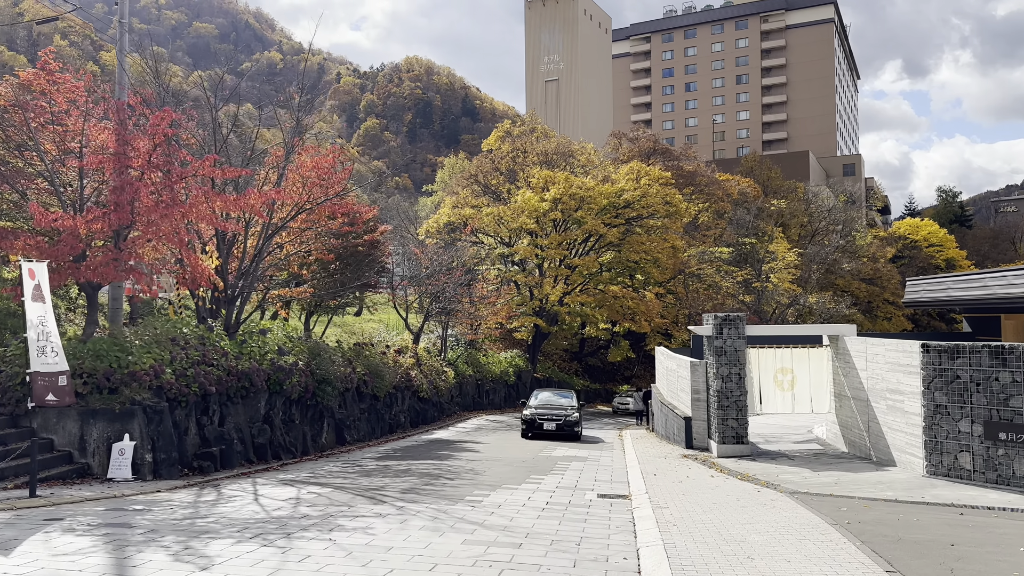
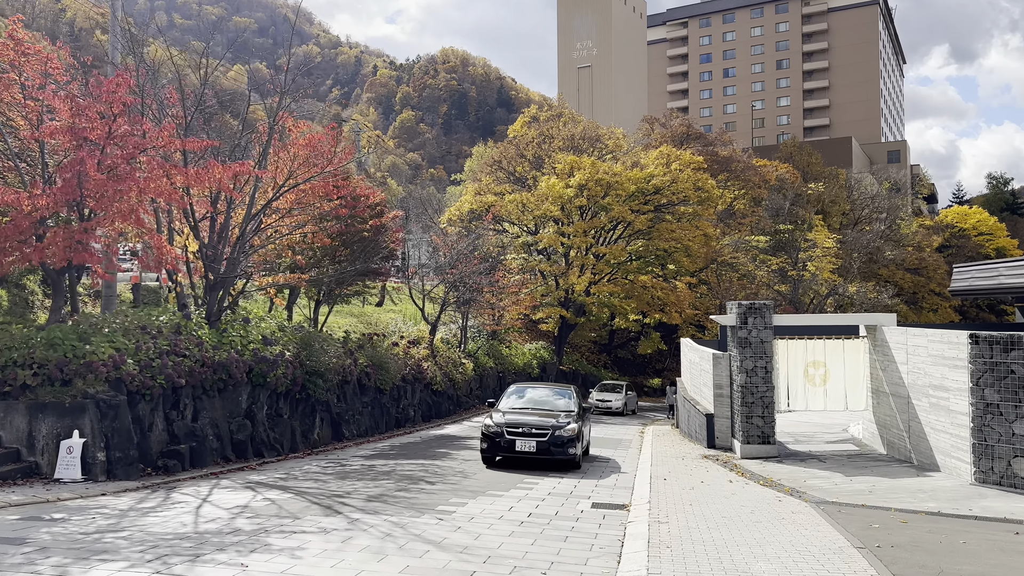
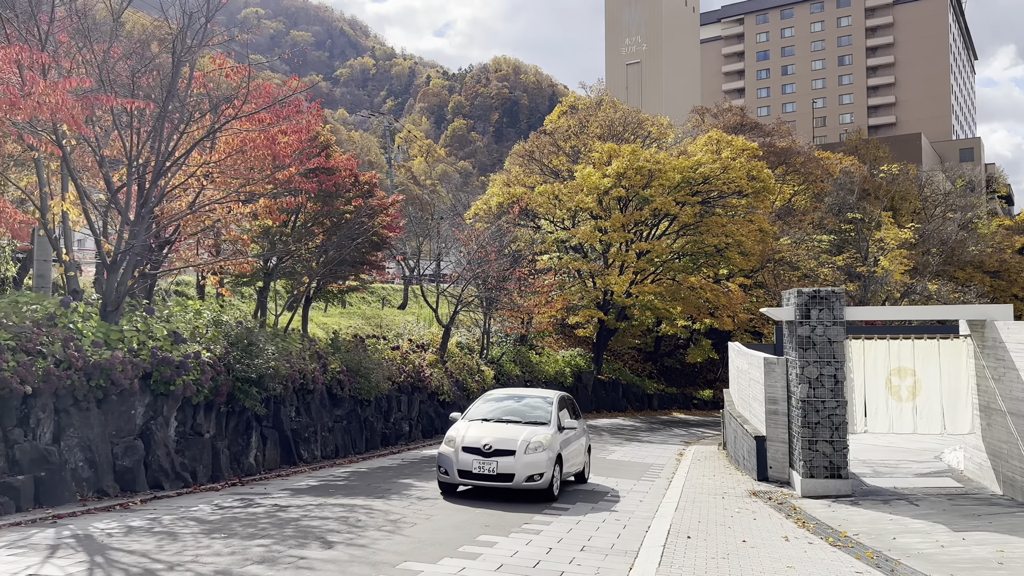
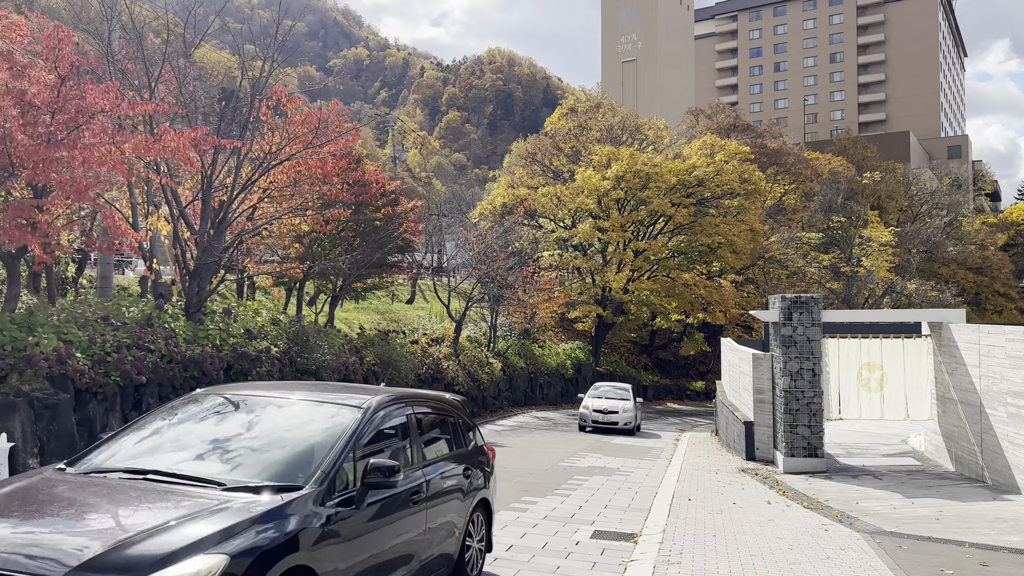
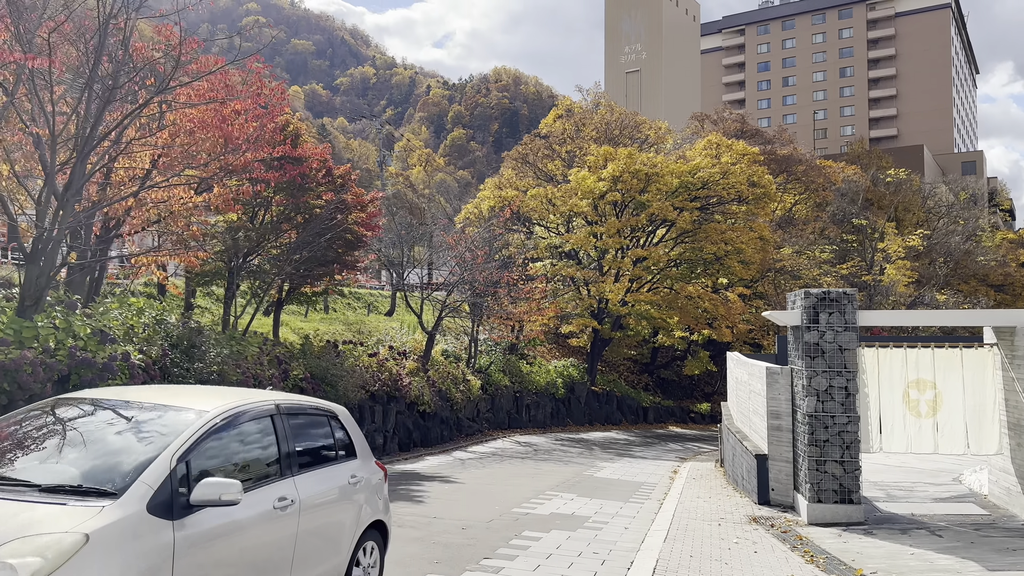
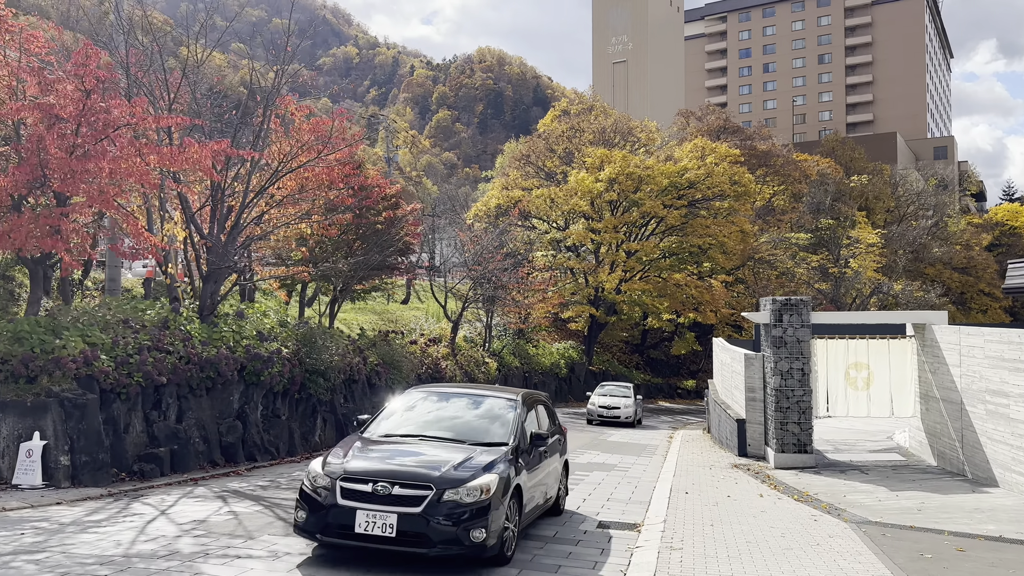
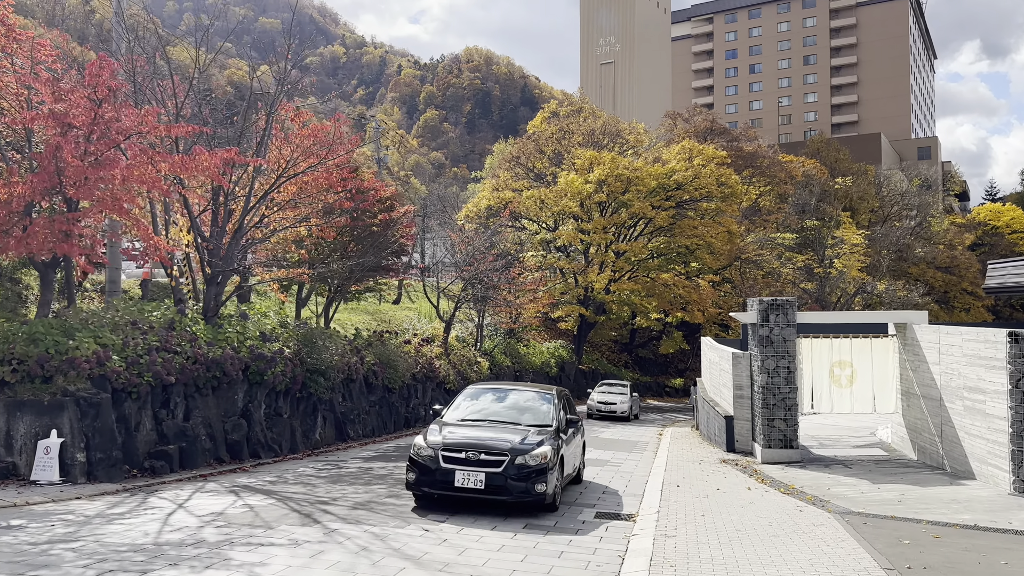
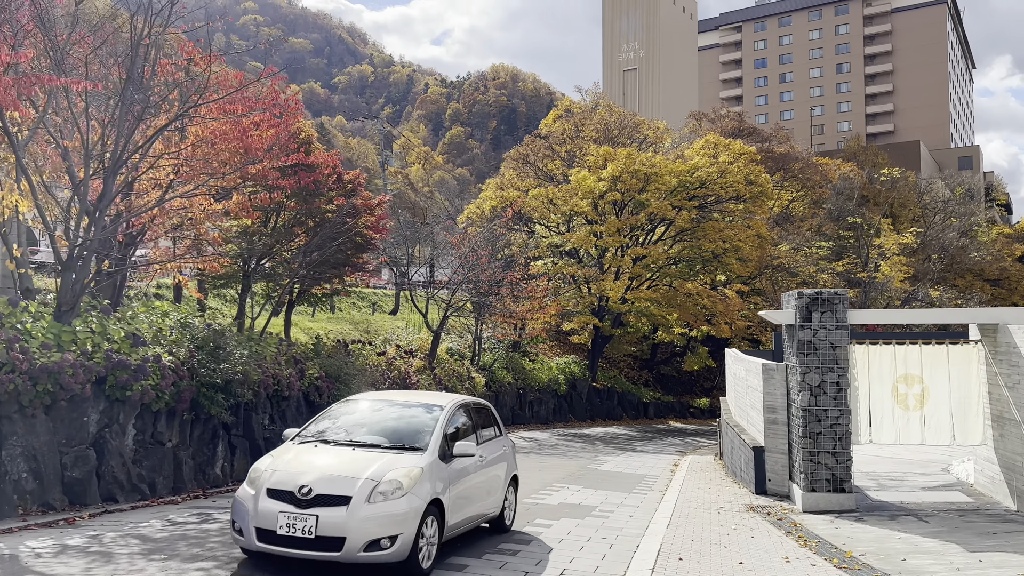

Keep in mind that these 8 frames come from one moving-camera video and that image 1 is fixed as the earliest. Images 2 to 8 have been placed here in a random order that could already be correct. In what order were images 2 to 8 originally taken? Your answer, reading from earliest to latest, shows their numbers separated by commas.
2, 7, 6, 4, 3, 8, 5
